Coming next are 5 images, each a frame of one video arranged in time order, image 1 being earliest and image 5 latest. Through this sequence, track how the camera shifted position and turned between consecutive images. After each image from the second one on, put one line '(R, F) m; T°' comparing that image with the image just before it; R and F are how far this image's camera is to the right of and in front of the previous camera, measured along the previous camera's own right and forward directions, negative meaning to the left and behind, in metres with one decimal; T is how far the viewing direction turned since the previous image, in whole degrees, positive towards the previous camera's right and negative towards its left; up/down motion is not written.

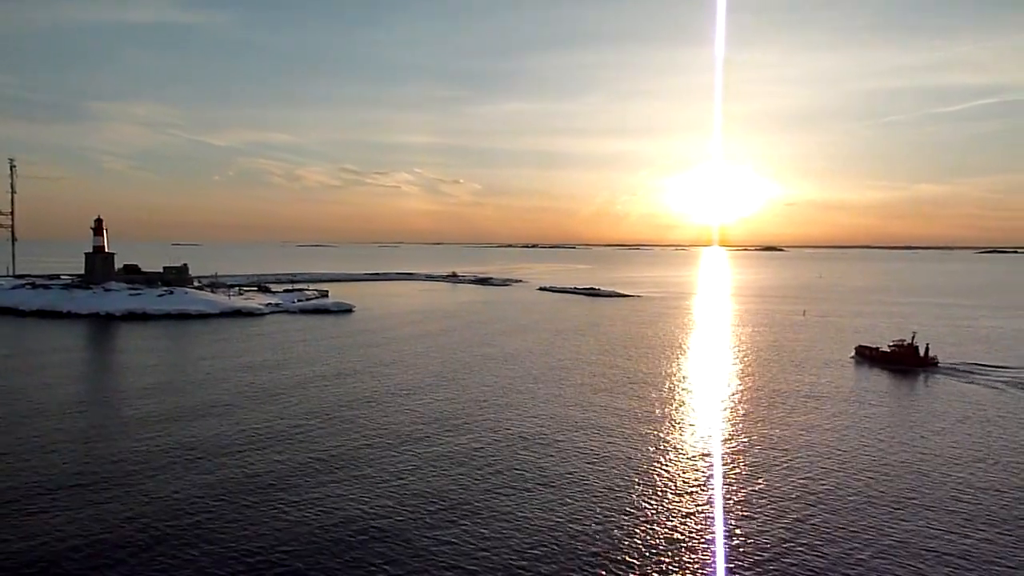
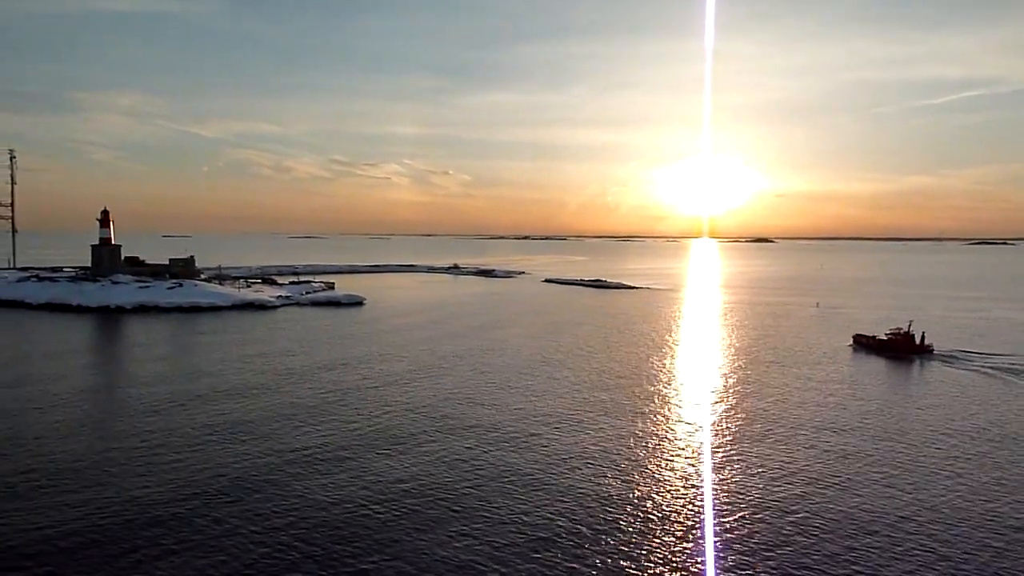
(-0.8, +0.2) m; +1°
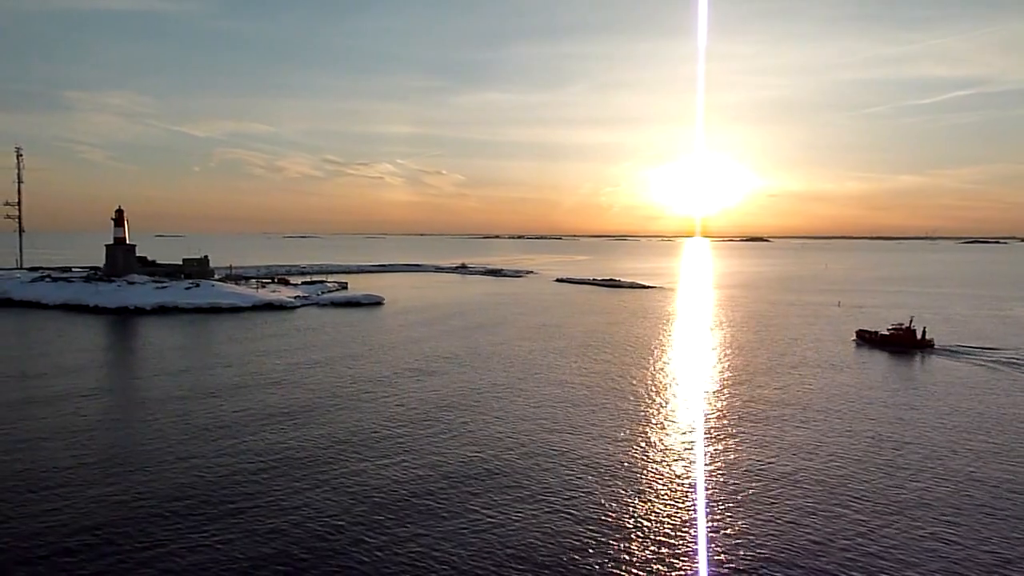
(-1.0, +0.3) m; +1°
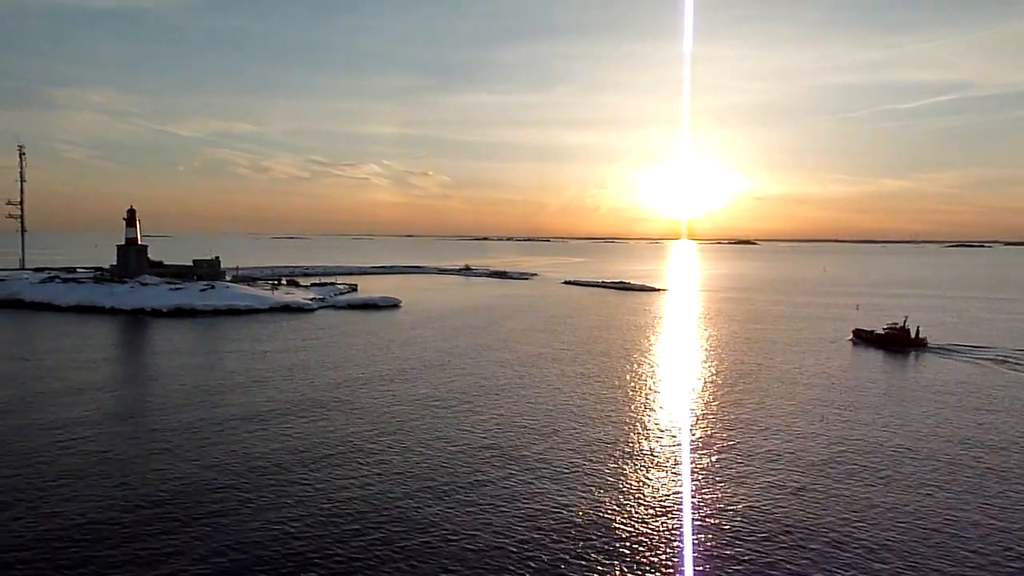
(-1.2, +0.3) m; +1°
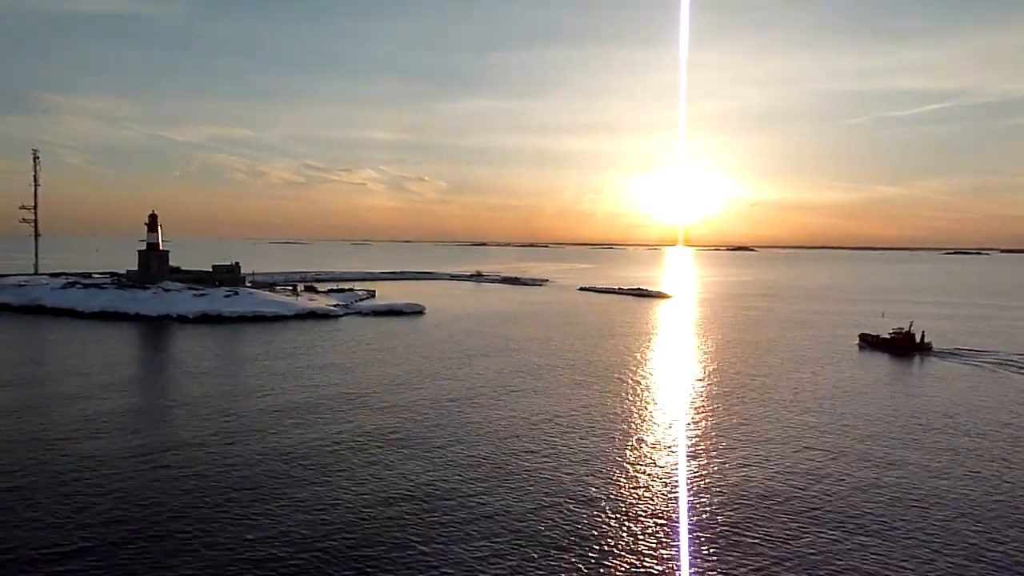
(-1.0, +0.2) m; 0°
